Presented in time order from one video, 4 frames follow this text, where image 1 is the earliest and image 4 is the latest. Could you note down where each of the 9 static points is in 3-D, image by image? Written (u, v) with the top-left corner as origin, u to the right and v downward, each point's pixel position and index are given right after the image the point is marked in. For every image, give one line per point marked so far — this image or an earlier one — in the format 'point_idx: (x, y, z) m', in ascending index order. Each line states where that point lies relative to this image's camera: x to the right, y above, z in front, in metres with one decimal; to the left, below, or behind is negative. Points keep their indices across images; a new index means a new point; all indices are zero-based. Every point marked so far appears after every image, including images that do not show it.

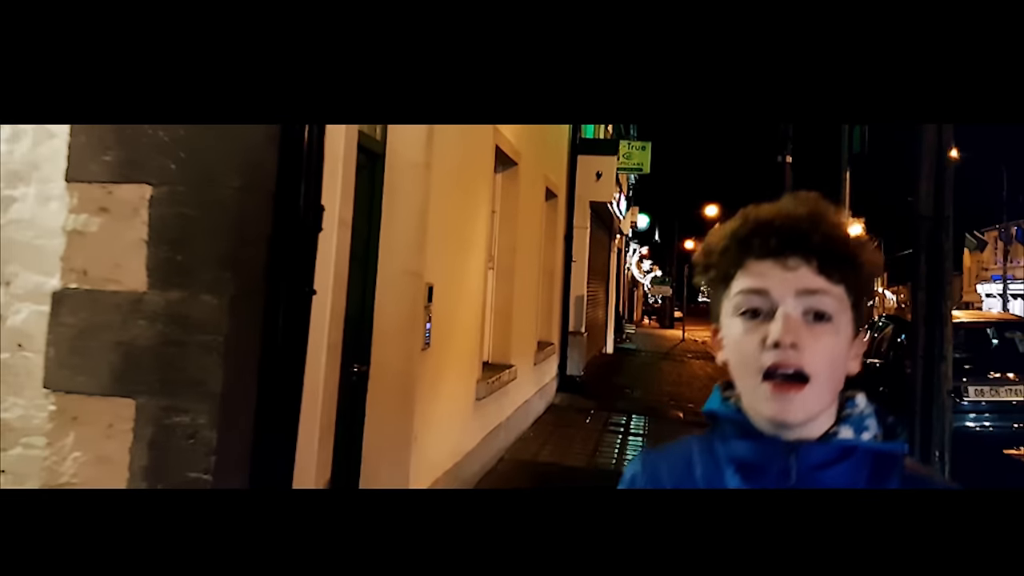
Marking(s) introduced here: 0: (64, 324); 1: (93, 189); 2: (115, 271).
0: (-1.5, -0.1, +2.3) m
1: (-1.4, +0.3, +2.3) m
2: (-1.3, +0.1, +2.3) m
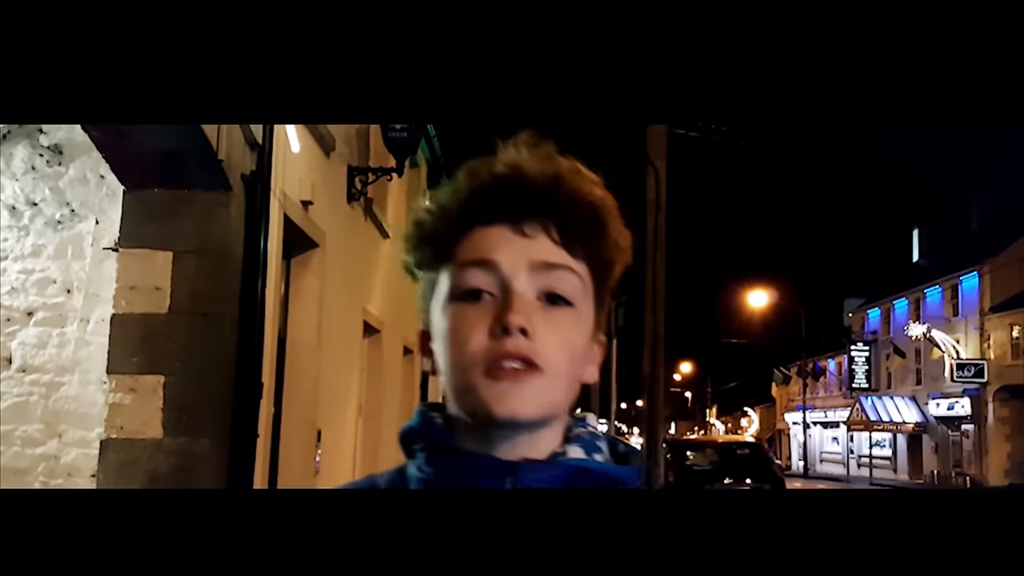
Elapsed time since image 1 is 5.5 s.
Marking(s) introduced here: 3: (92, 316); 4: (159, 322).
0: (-2.3, -1.0, +3.7) m
1: (-2.2, -0.5, +3.8) m
2: (-2.1, -0.8, +3.7) m
3: (-2.5, -0.2, +3.9) m
4: (-2.0, -0.2, +3.9) m
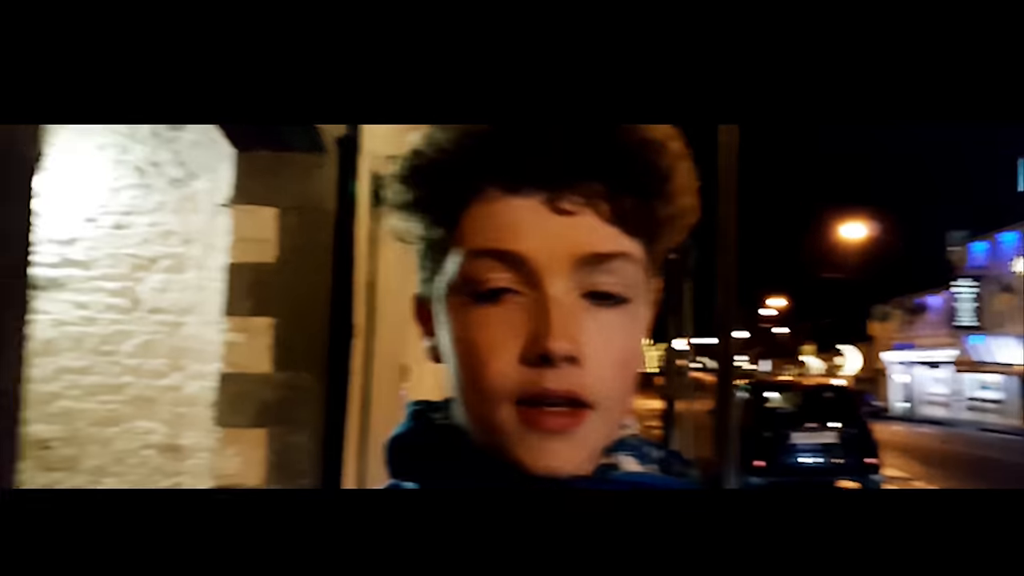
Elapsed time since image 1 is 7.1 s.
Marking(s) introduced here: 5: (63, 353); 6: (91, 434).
0: (-1.8, -0.6, +4.2) m
1: (-1.8, -0.2, +4.2) m
2: (-1.7, -0.5, +4.2) m
3: (-2.0, +0.2, +4.4) m
4: (-1.6, +0.1, +4.3) m
5: (-2.8, -0.4, +4.2) m
6: (-2.7, -0.9, +4.2) m
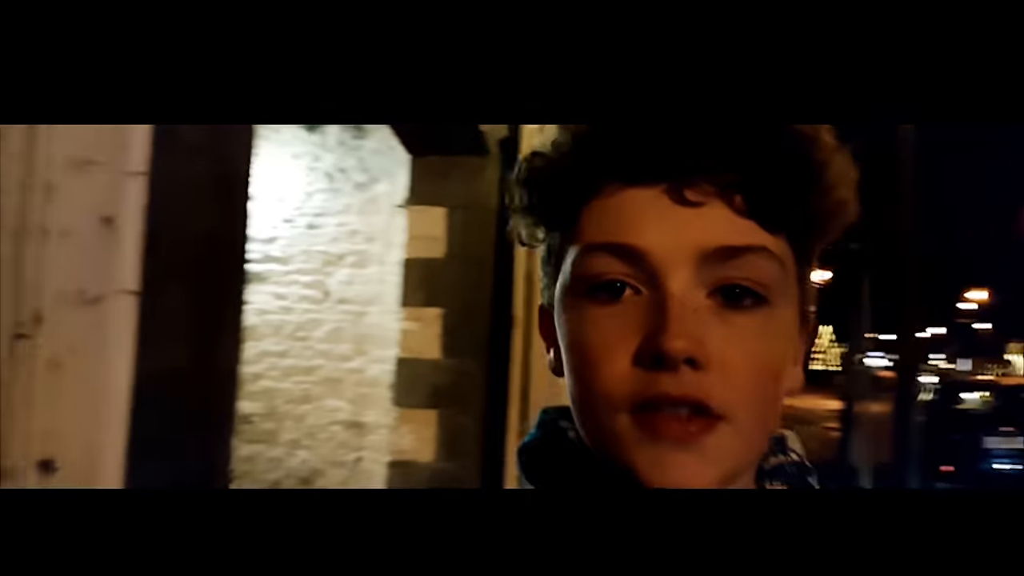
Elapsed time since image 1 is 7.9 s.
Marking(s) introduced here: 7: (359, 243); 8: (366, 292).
0: (-0.8, -0.6, +4.6) m
1: (-0.7, -0.1, +4.6) m
2: (-0.6, -0.4, +4.6) m
3: (-0.9, +0.2, +4.8) m
4: (-0.5, +0.2, +4.6) m
5: (-1.8, -0.4, +4.8) m
6: (-1.6, -0.9, +4.8) m
7: (-1.2, +0.3, +4.9) m
8: (-1.1, 0.0, +4.8) m
